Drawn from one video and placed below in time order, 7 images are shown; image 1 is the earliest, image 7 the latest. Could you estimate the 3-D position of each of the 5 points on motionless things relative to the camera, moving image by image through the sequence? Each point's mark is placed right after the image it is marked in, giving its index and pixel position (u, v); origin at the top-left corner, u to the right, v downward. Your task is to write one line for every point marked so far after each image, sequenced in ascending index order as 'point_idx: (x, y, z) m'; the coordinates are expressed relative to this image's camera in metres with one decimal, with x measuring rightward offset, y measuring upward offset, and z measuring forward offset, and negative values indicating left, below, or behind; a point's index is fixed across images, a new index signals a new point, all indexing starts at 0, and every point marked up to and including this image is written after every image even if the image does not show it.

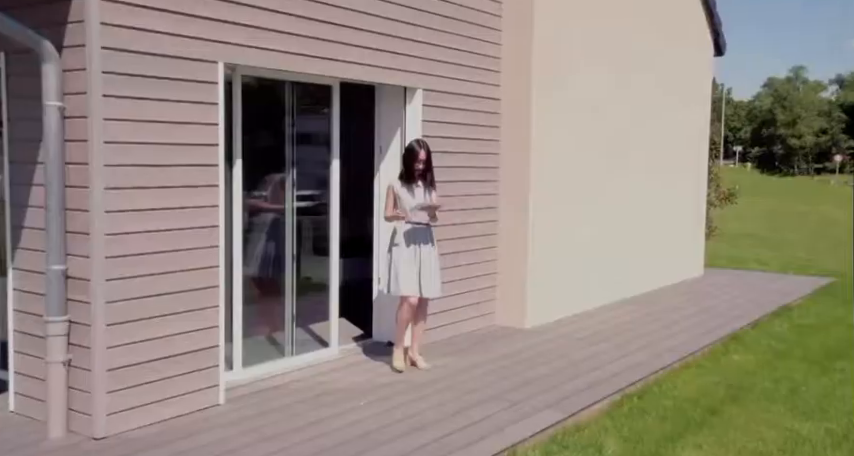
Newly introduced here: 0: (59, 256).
0: (-1.8, -0.1, +3.9) m
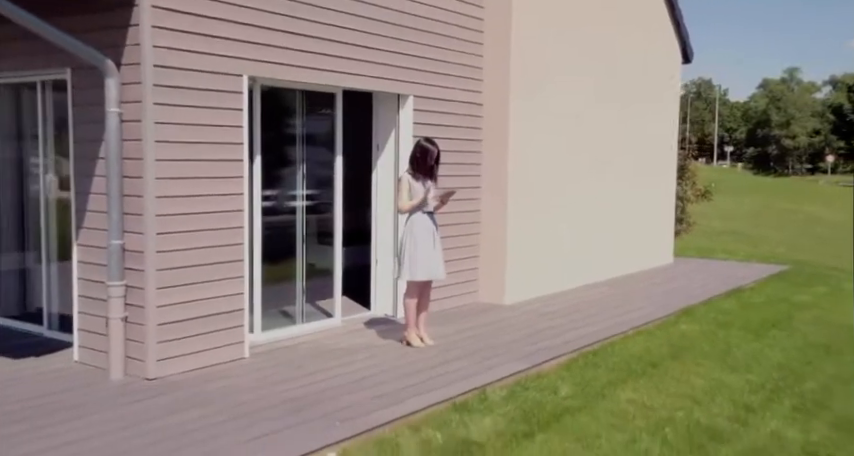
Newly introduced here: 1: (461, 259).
0: (-1.9, 0.0, +4.8) m
1: (+0.3, -0.3, +7.7) m
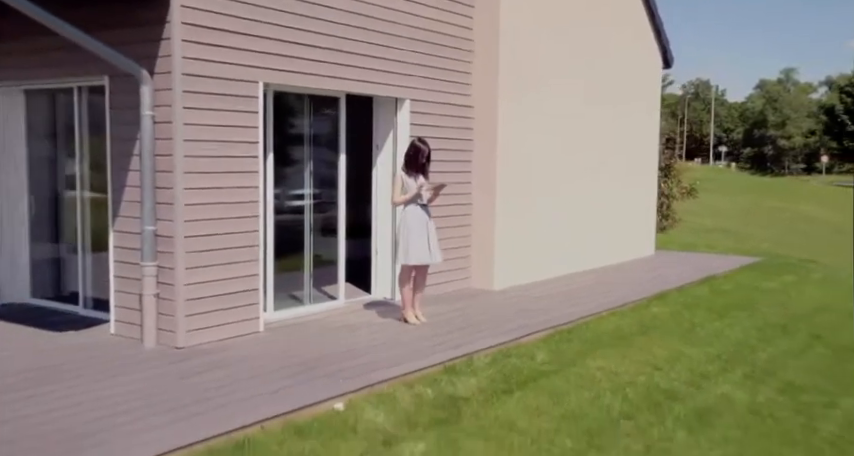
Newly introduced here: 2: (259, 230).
0: (-2.0, +0.1, +5.5) m
1: (+0.3, -0.2, +8.4) m
2: (-1.3, 0.0, +6.1) m
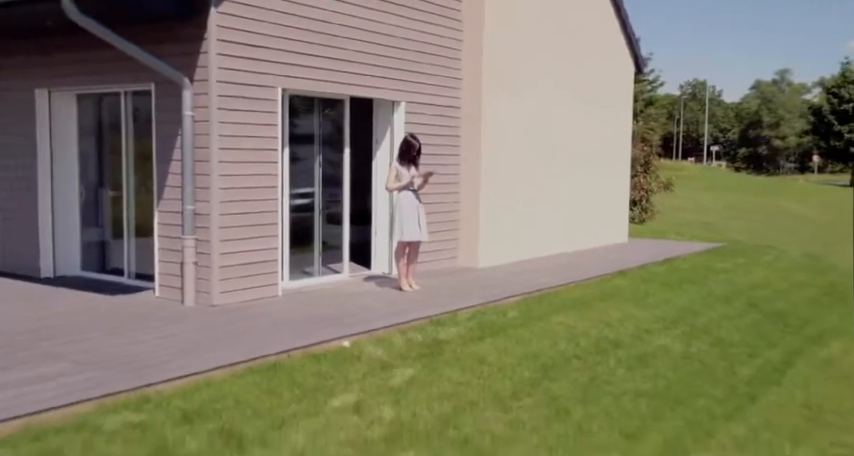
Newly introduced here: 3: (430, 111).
0: (-2.0, +0.2, +6.7) m
1: (+0.2, 0.0, +9.6) m
2: (-1.4, +0.2, +7.3) m
3: (0.0, +1.4, +9.4) m
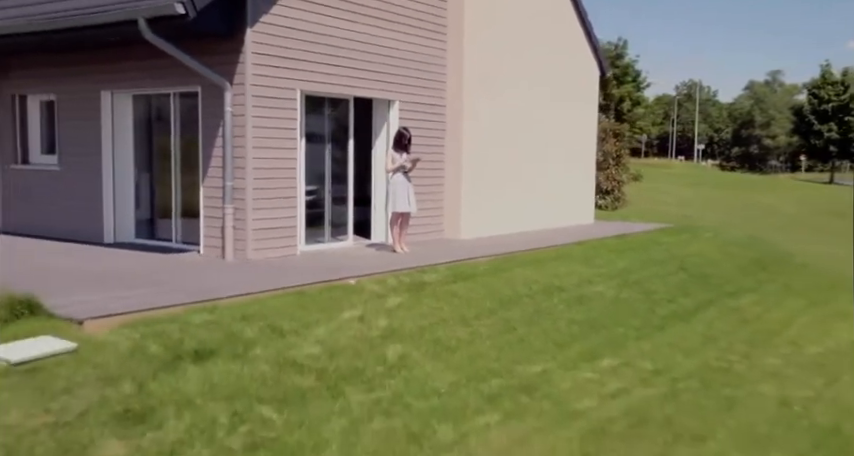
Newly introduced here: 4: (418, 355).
0: (-2.2, +0.6, +8.6) m
1: (+0.1, +0.3, +11.5) m
2: (-1.5, +0.5, +9.2) m
3: (-0.1, +1.7, +11.3) m
4: (-0.1, -1.0, +6.2) m
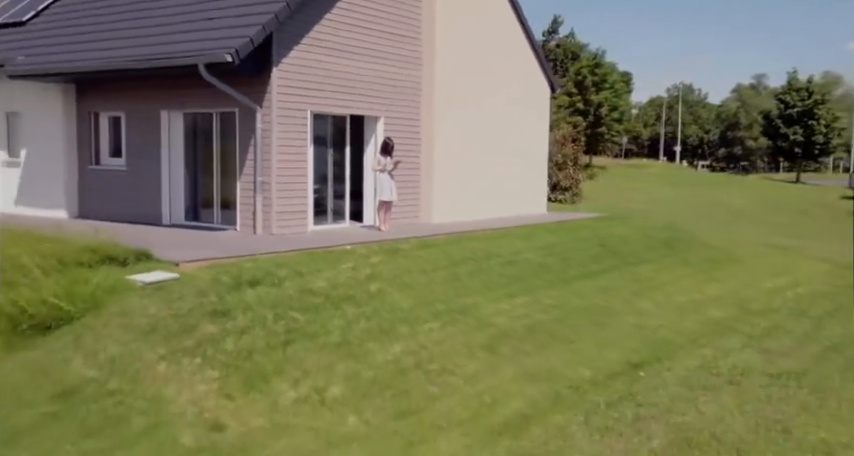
0: (-2.6, +0.8, +11.8) m
1: (-0.3, +0.6, +14.8) m
2: (-1.9, +0.7, +12.4) m
3: (-0.5, +2.0, +14.5) m
4: (-0.5, -0.8, +9.5) m
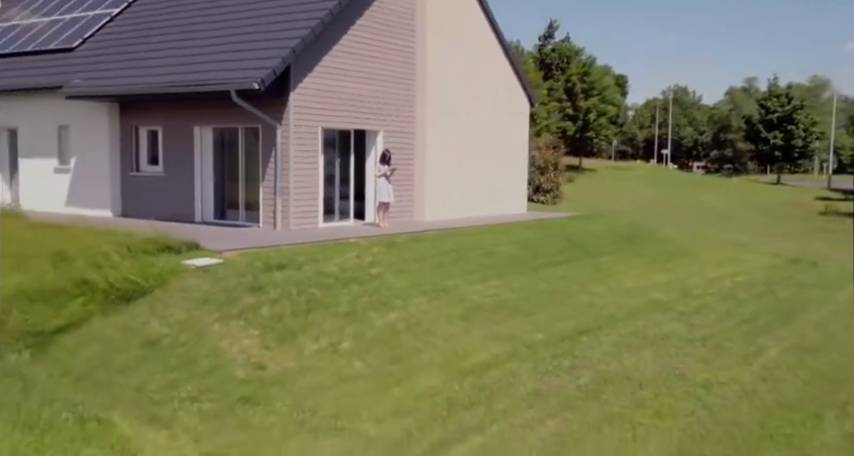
0: (-2.7, +0.9, +14.2) m
1: (-0.5, +0.6, +17.1) m
2: (-2.1, +0.8, +14.7) m
3: (-0.6, +2.0, +16.9) m
4: (-0.6, -0.7, +11.8) m
